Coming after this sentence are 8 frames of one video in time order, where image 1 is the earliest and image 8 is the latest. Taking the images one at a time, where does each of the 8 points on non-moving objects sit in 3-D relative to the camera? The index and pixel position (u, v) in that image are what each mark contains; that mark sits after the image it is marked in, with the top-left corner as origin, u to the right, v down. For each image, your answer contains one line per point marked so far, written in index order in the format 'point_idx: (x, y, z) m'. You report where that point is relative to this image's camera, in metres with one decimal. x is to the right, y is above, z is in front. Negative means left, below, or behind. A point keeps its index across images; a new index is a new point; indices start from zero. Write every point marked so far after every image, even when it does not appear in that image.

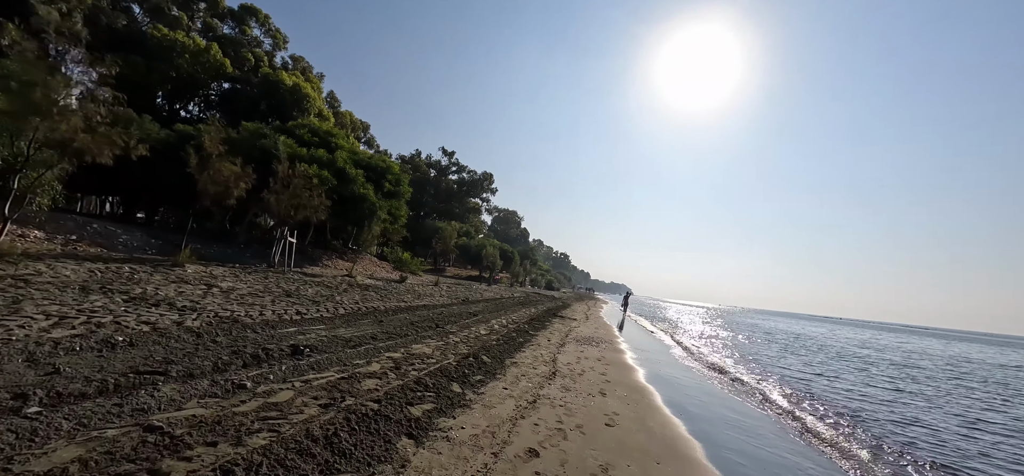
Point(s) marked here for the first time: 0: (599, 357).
0: (+3.0, -4.2, +13.2) m
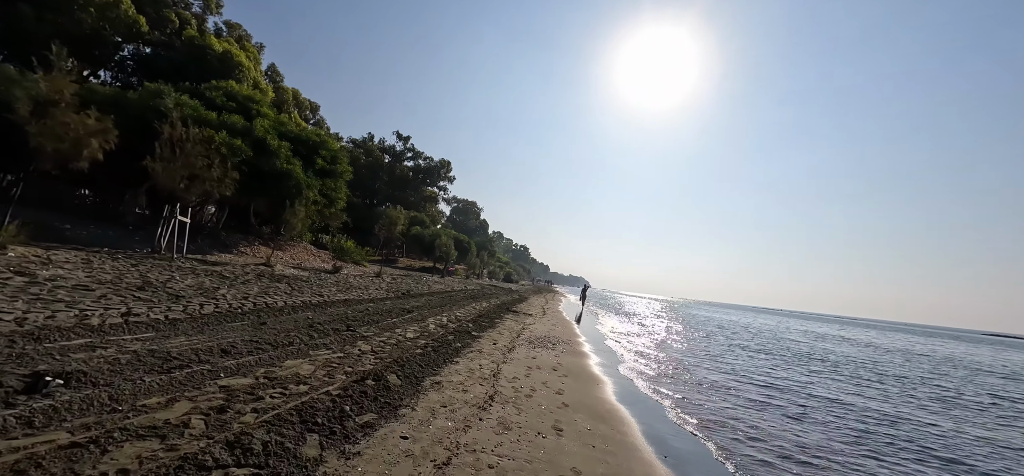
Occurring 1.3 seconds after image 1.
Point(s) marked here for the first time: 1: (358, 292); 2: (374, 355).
0: (+1.2, -3.6, +10.7) m
1: (-7.3, -2.6, +18.0) m
2: (-2.9, -2.5, +8.1) m
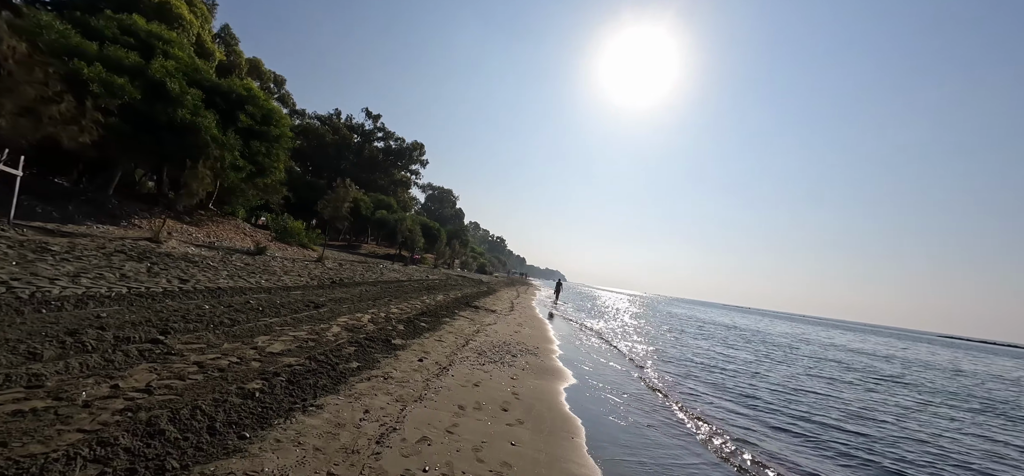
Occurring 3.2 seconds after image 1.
0: (-0.1, -2.9, +6.8) m
1: (-8.9, -1.5, +13.7) m
2: (-4.0, -1.7, +4.0) m
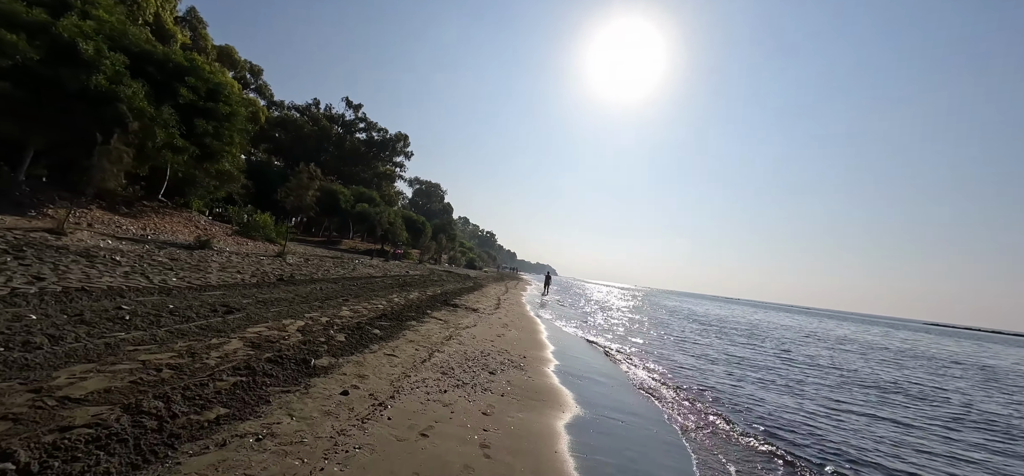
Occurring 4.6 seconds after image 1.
0: (-0.5, -2.5, +4.3) m
1: (-9.5, -1.1, +10.9) m
2: (-4.4, -1.4, +1.4) m
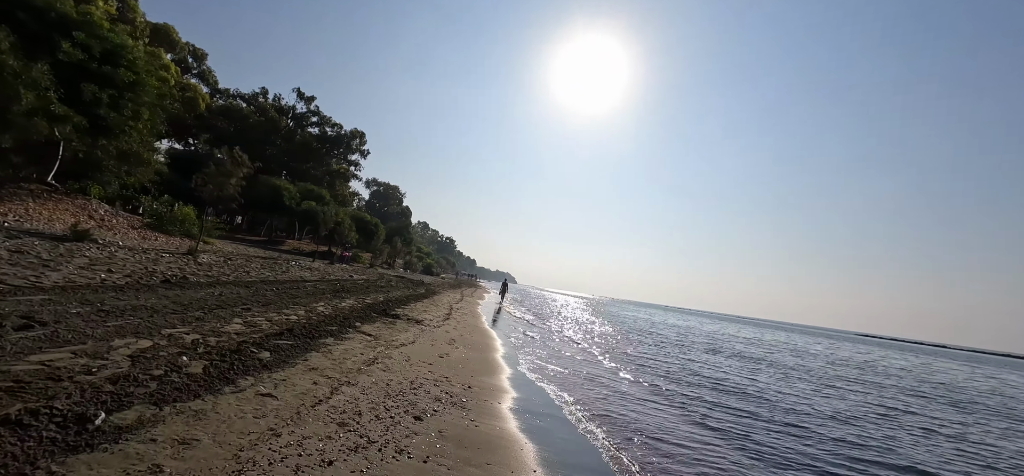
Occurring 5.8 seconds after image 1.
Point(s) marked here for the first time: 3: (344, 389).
0: (-1.1, -2.3, +2.2) m
1: (-10.7, -0.7, +7.9) m
2: (-4.6, -1.1, -1.1) m
3: (-2.7, -2.5, +6.3) m
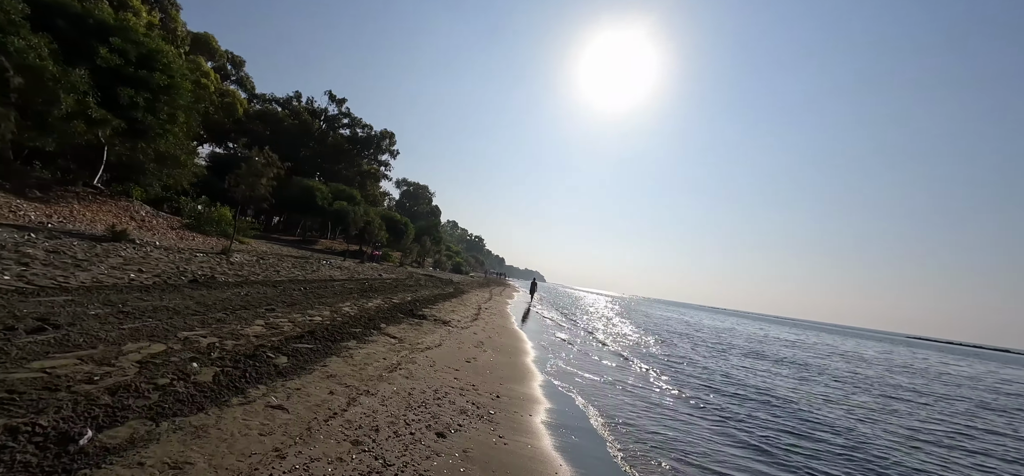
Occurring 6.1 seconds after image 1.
0: (-0.9, -2.3, +1.6) m
1: (-10.1, -0.7, +7.9) m
2: (-4.7, -1.1, -1.4) m
3: (-2.2, -2.4, +5.8) m
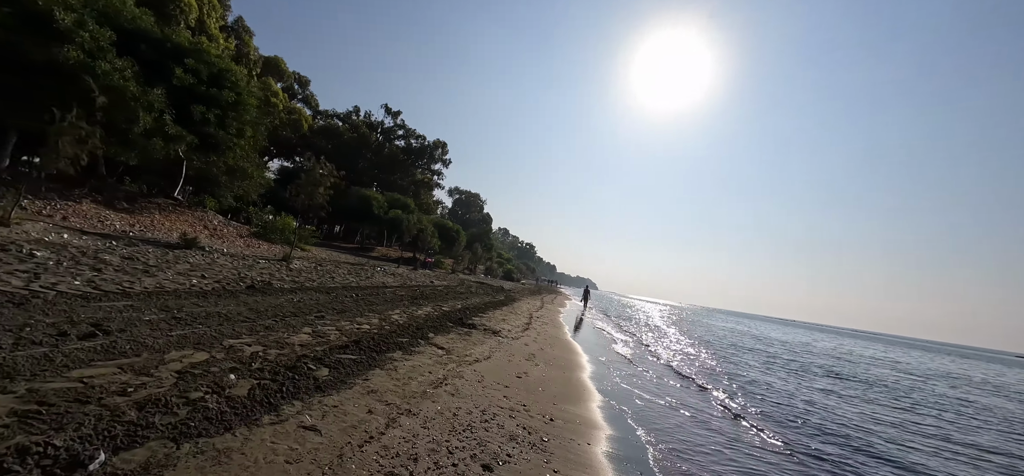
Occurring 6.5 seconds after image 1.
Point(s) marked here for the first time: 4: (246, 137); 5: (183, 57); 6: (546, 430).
0: (-0.7, -2.2, +0.9) m
1: (-9.0, -0.9, +8.4) m
2: (-4.8, -1.0, -1.6) m
3: (-1.5, -2.5, +5.2) m
4: (-14.4, +5.5, +20.6) m
5: (-14.0, +7.7, +16.3) m
6: (+0.6, -3.1, +6.3) m
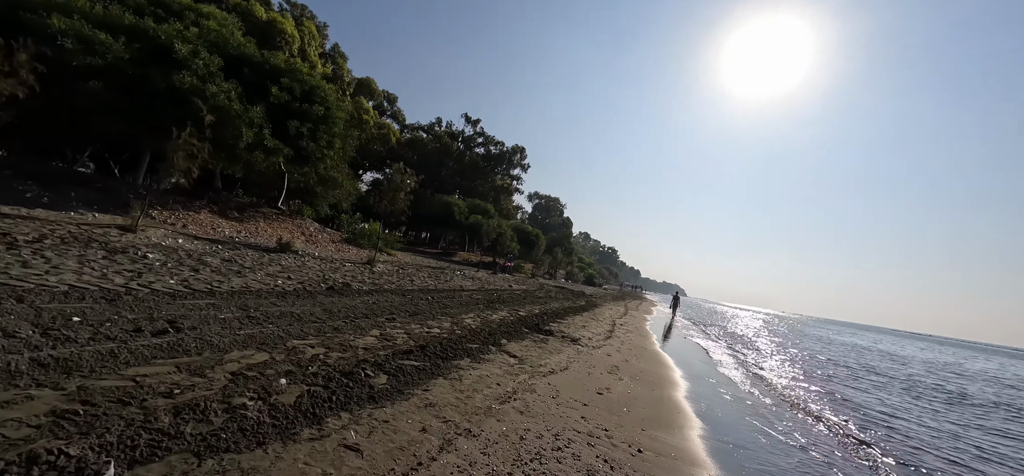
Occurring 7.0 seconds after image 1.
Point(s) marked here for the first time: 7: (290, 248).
0: (-0.7, -2.1, +0.1) m
1: (-7.3, -1.0, +9.1) m
2: (-5.3, -0.9, -1.5) m
3: (-0.6, -2.4, +4.4) m
4: (-10.2, +5.2, +22.2) m
5: (-10.7, +7.5, +18.0) m
6: (+1.7, -3.0, +5.1) m
7: (-8.4, -0.7, +14.3) m
